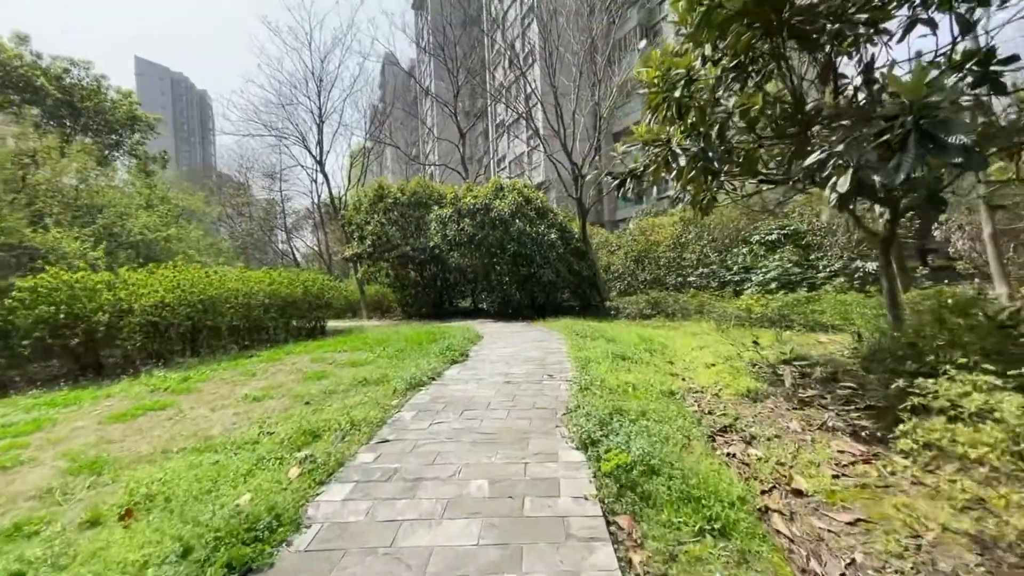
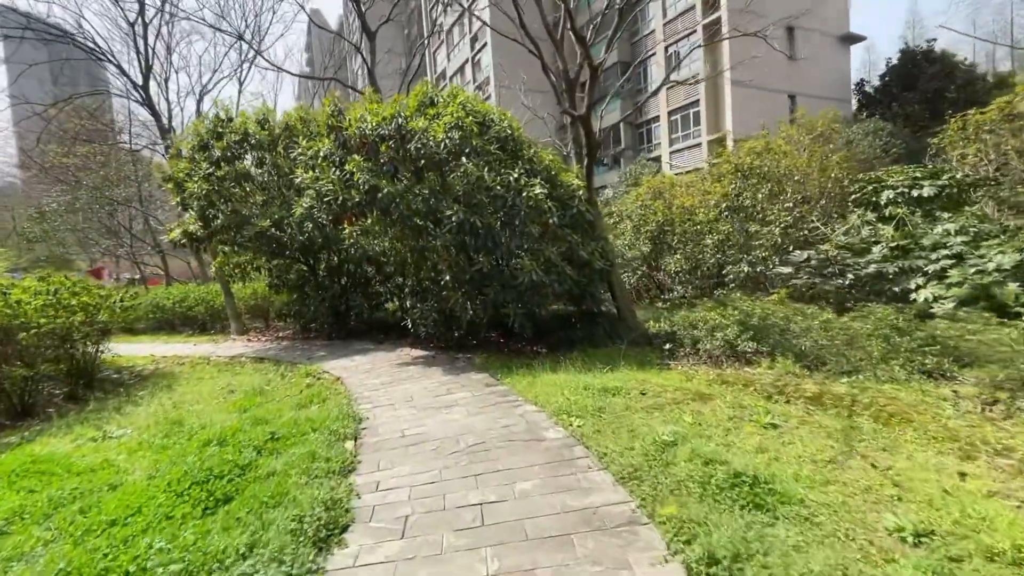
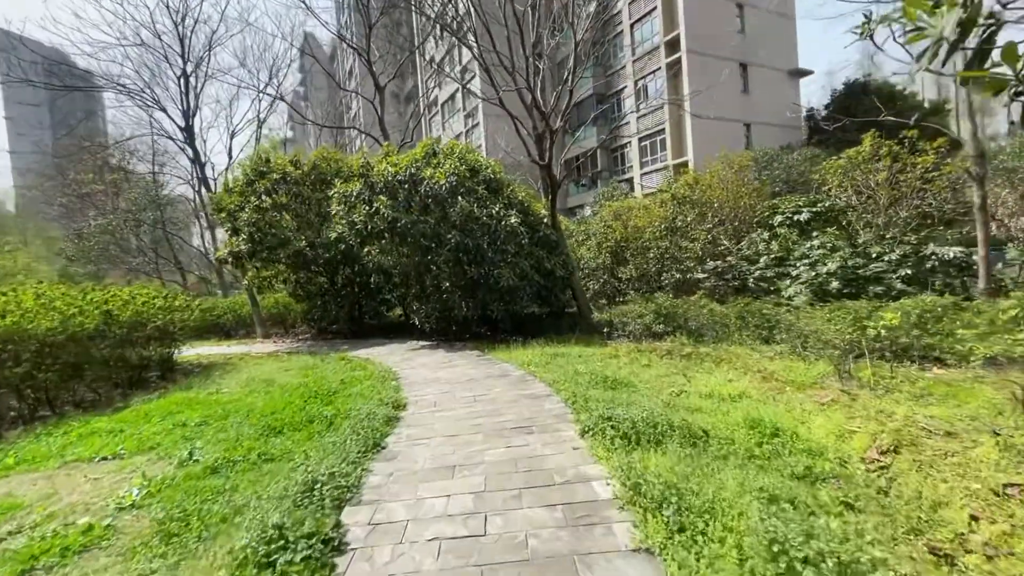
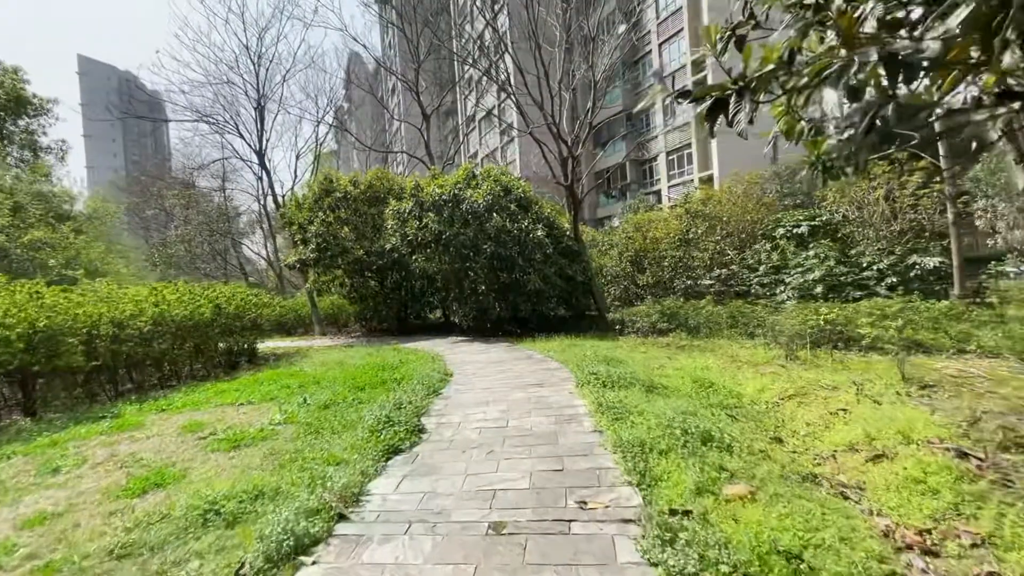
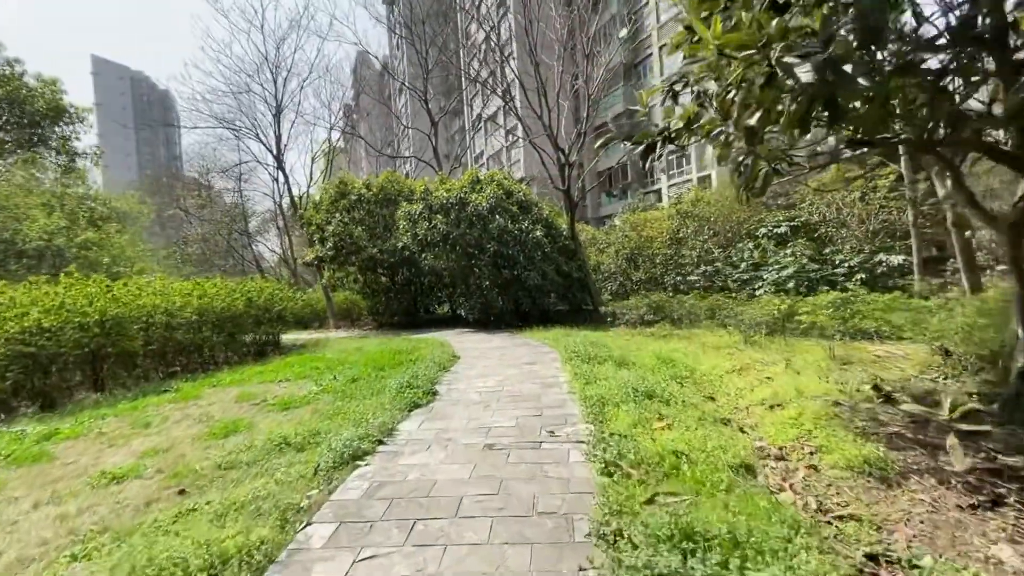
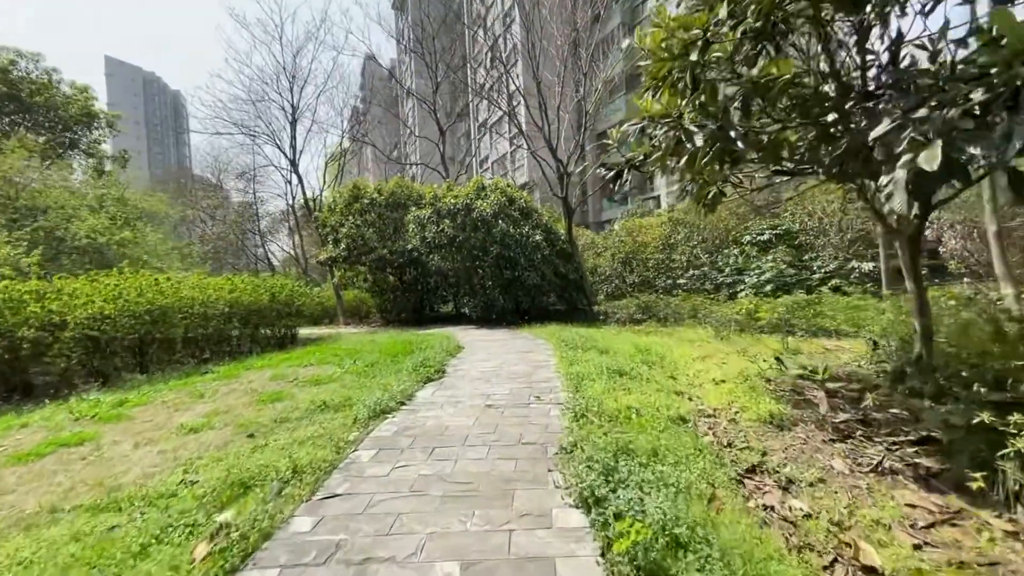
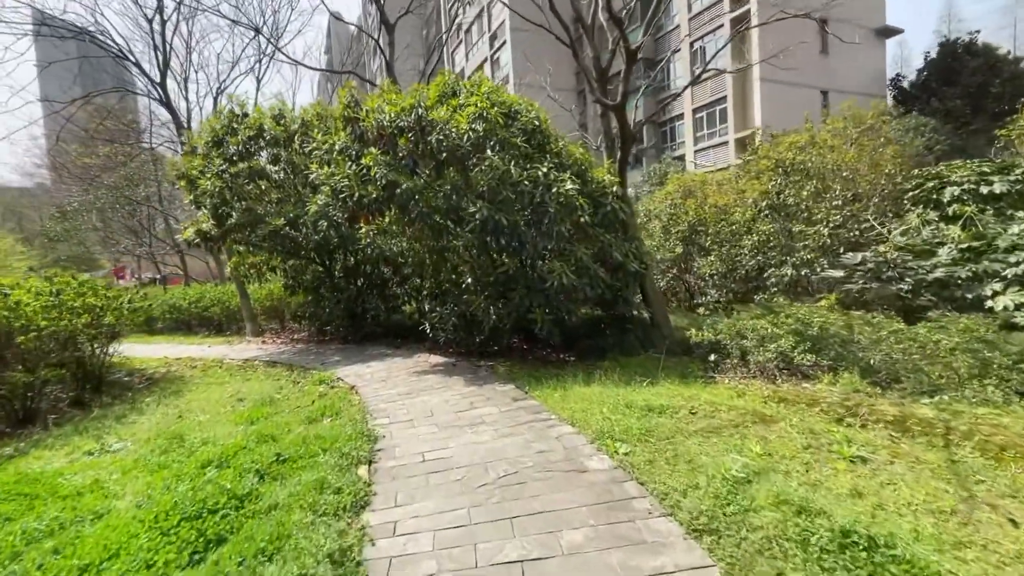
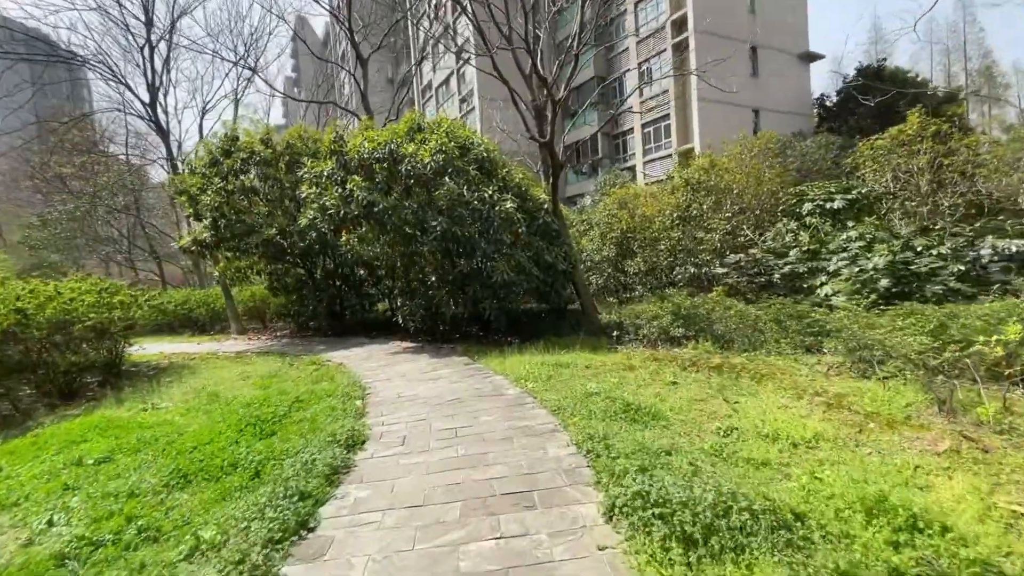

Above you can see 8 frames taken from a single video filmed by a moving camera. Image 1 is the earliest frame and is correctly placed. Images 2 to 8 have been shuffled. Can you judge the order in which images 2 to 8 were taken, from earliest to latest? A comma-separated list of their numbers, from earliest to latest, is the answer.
6, 5, 4, 3, 8, 2, 7
